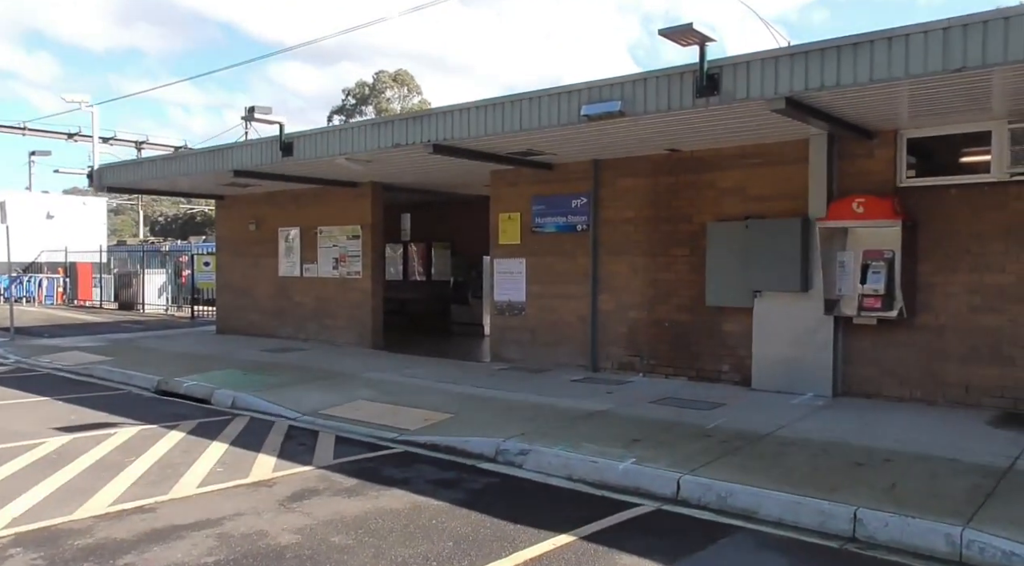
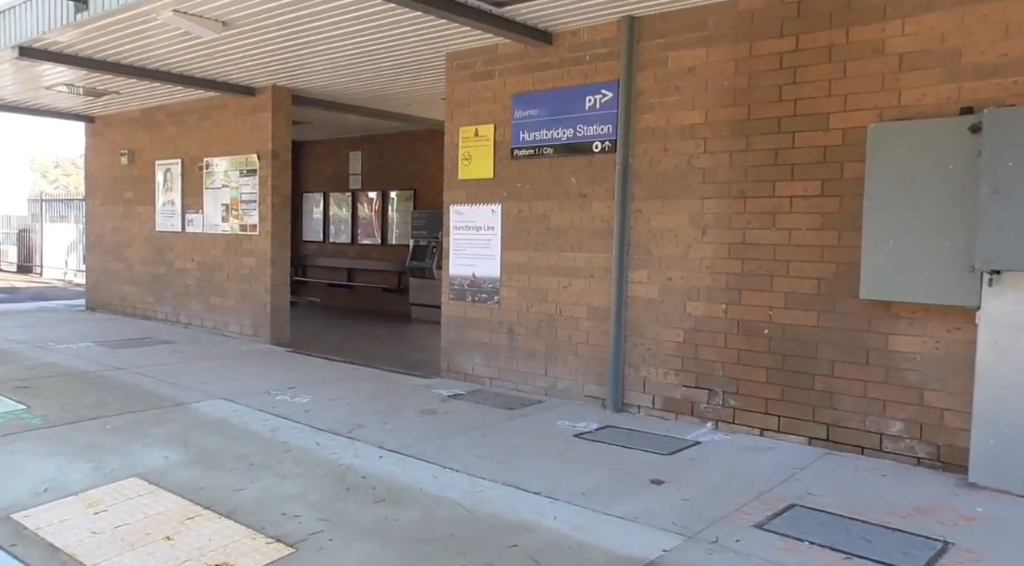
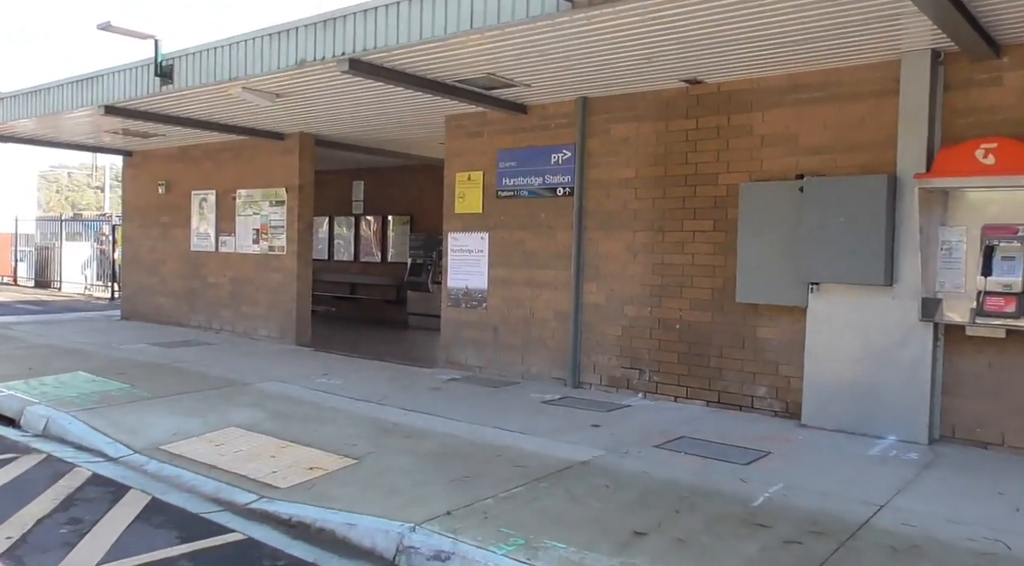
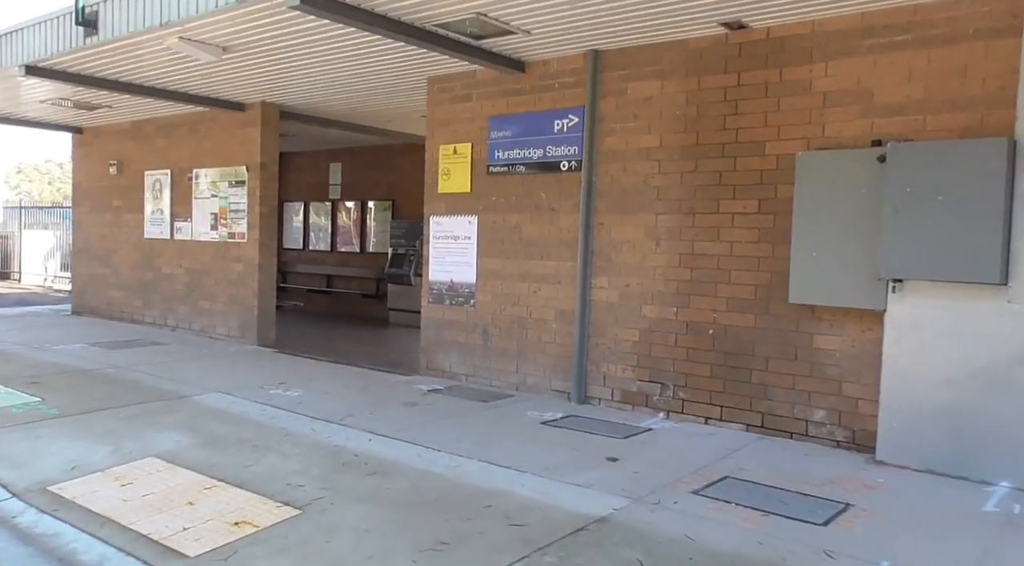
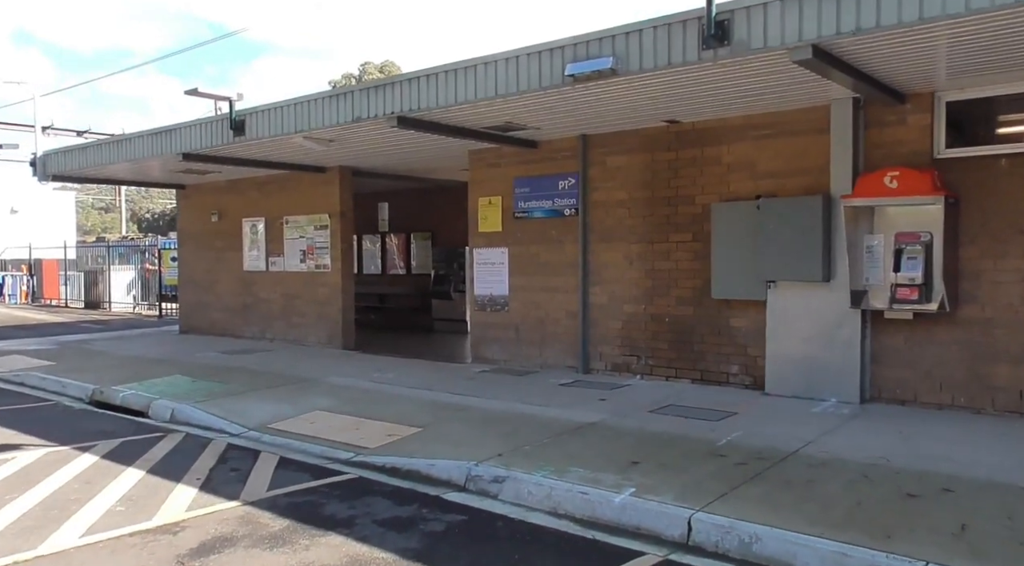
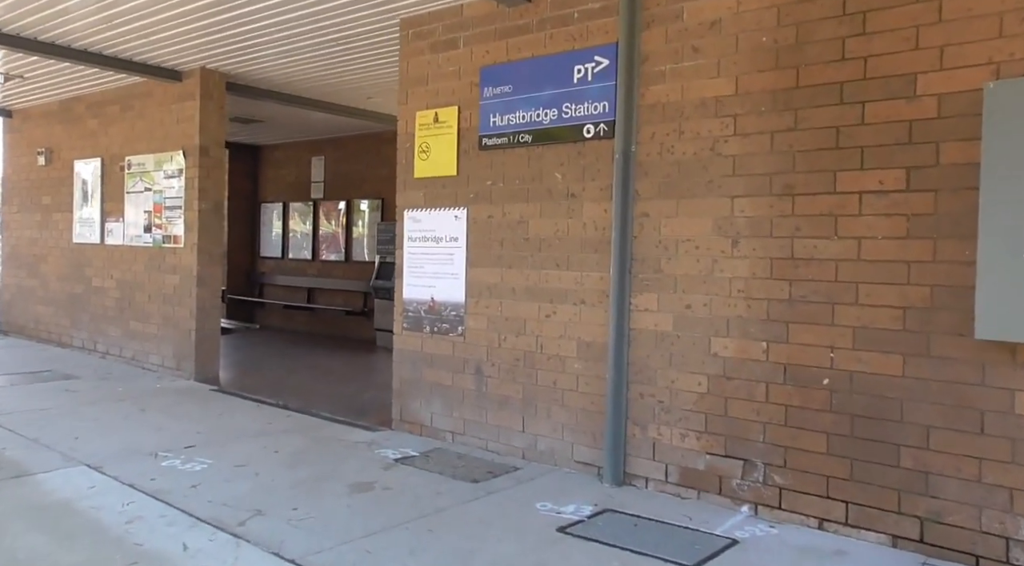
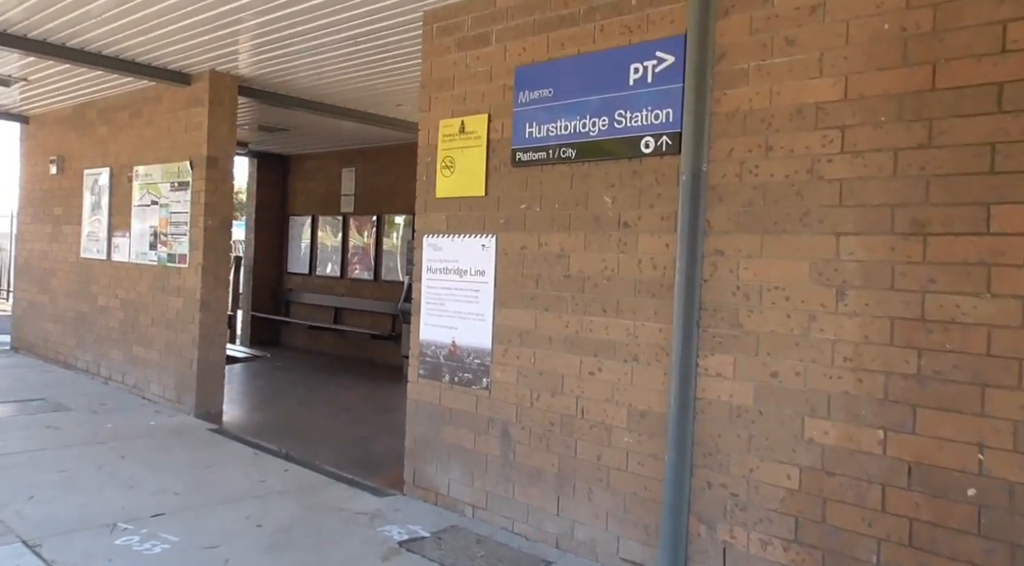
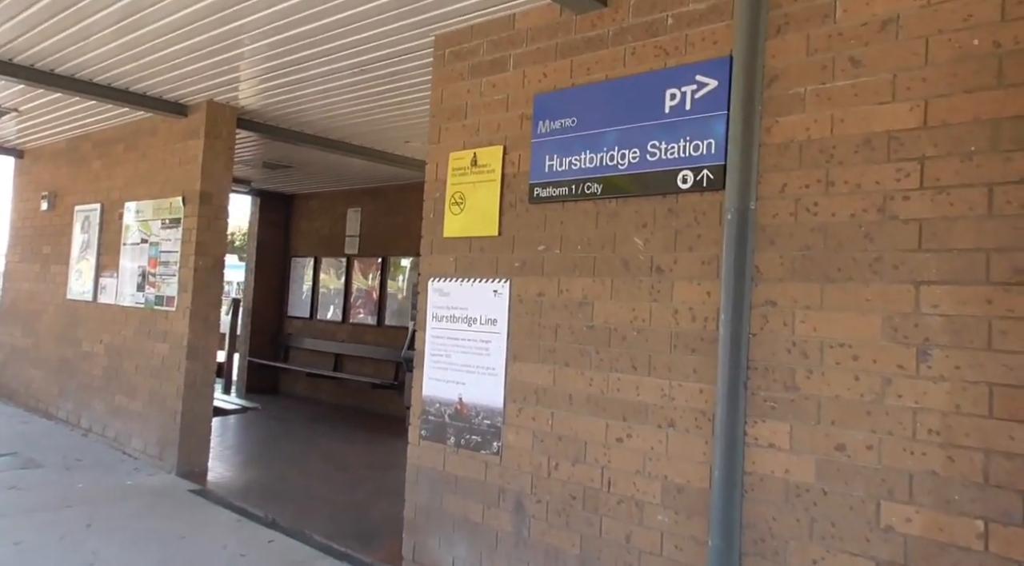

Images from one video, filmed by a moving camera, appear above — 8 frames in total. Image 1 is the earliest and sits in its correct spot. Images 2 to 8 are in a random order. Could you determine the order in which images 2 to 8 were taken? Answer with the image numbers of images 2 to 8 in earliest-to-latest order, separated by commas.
5, 3, 4, 2, 6, 7, 8
